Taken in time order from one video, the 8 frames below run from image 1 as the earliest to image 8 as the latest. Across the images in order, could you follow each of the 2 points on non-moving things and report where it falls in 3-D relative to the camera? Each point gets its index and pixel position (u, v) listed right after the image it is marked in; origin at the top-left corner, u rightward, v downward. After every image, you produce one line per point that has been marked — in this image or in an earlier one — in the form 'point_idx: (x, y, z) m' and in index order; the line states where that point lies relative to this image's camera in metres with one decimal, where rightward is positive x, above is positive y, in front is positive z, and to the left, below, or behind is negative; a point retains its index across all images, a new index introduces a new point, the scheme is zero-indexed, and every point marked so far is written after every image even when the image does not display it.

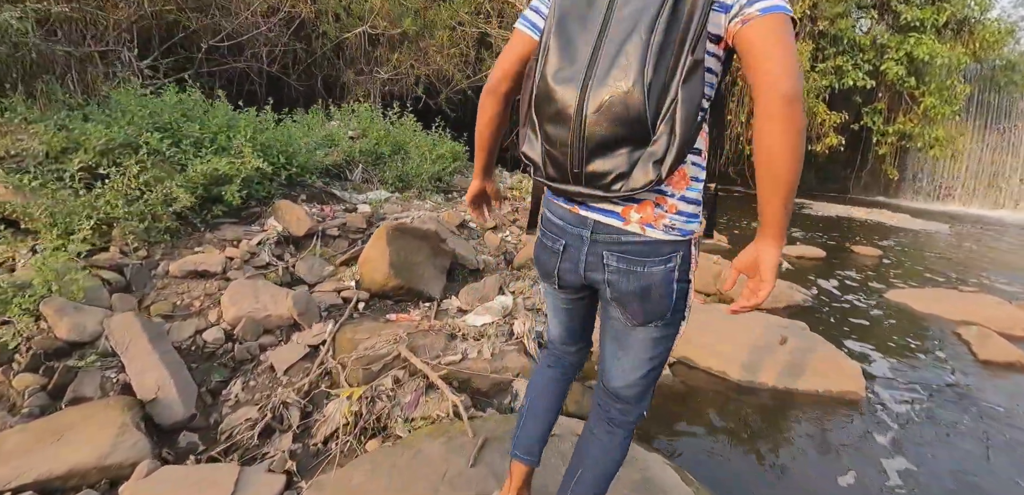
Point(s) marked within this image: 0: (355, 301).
0: (-1.3, -0.4, +3.7) m
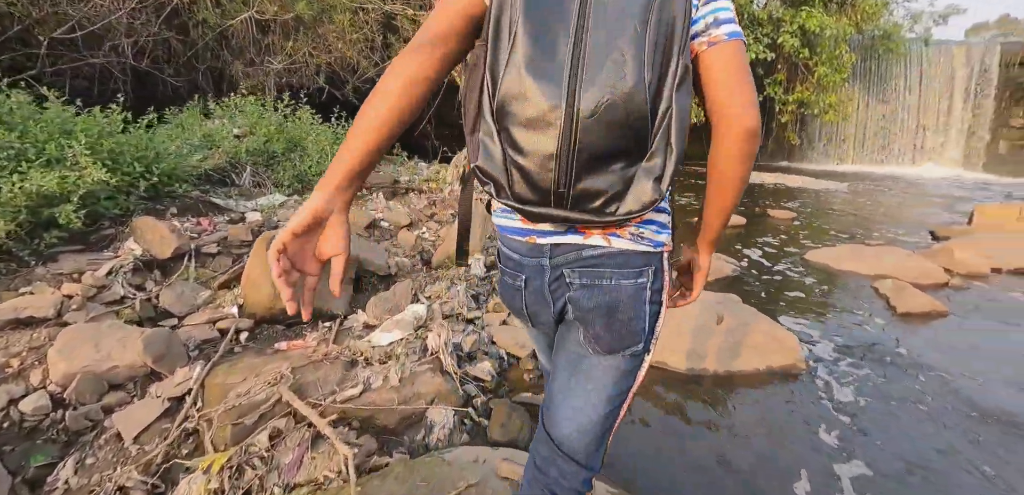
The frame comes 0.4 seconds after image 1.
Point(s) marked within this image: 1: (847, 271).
0: (-1.8, -0.6, +3.1) m
1: (+3.8, -0.2, +5.3) m
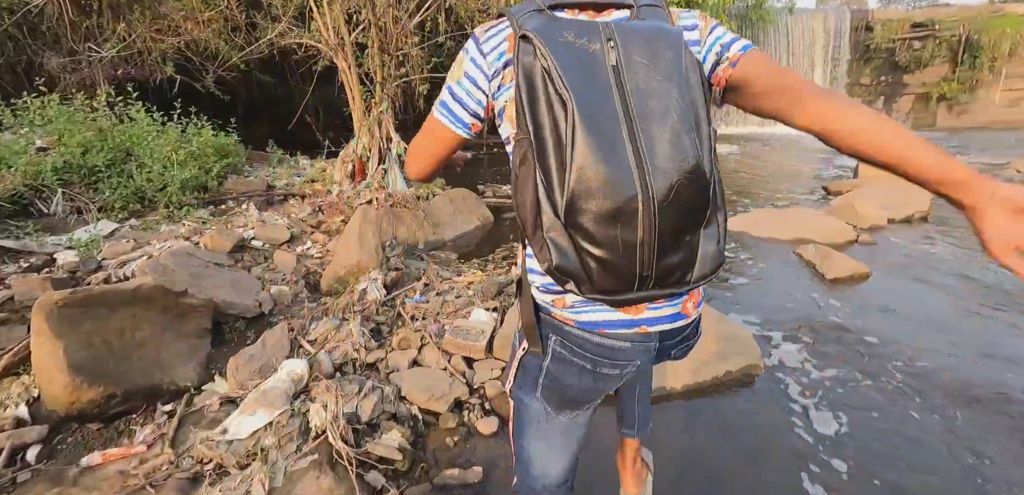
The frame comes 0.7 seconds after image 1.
0: (-2.3, -0.9, +2.1) m
1: (+2.9, +0.1, +5.3) m
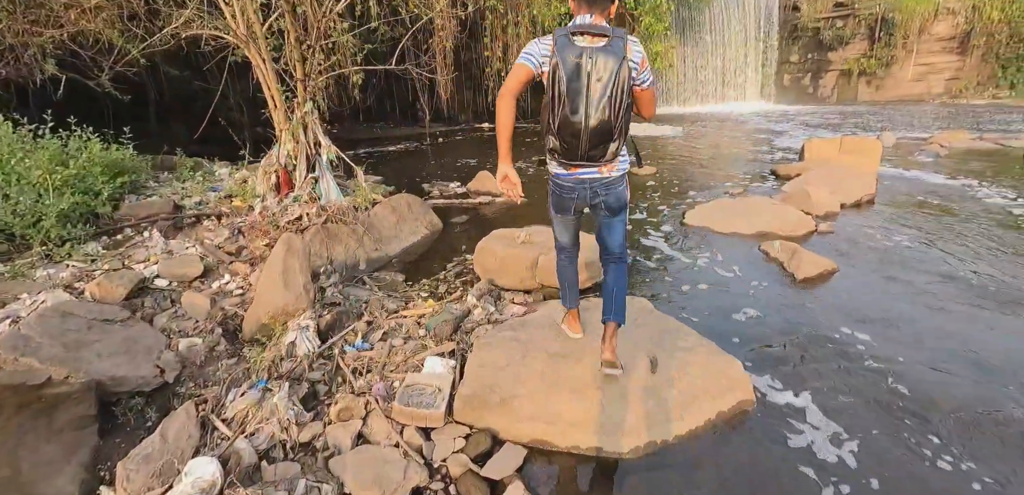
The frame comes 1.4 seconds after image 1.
0: (-2.3, -1.3, +1.5) m
1: (+2.3, +0.2, +5.1) m
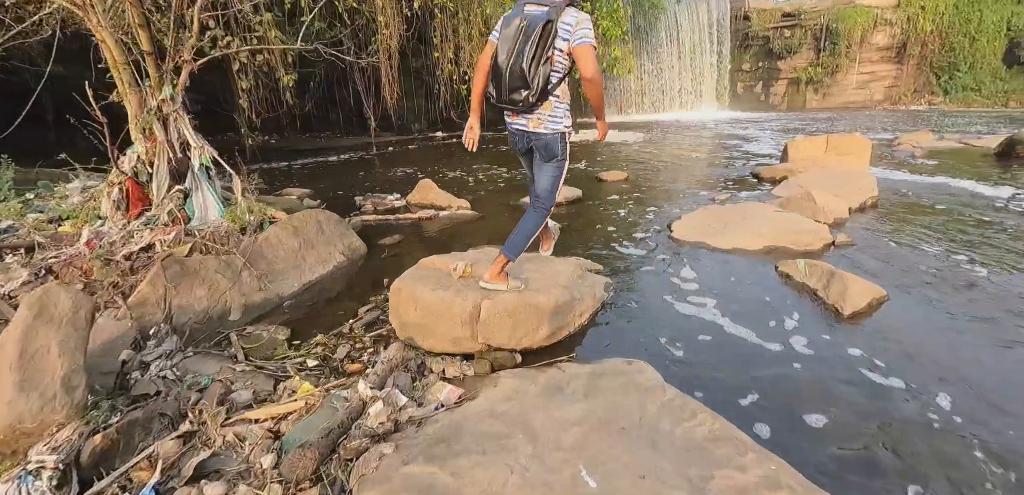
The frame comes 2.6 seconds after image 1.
0: (-2.5, -1.5, 0.0) m
1: (+1.9, 0.0, +4.1) m
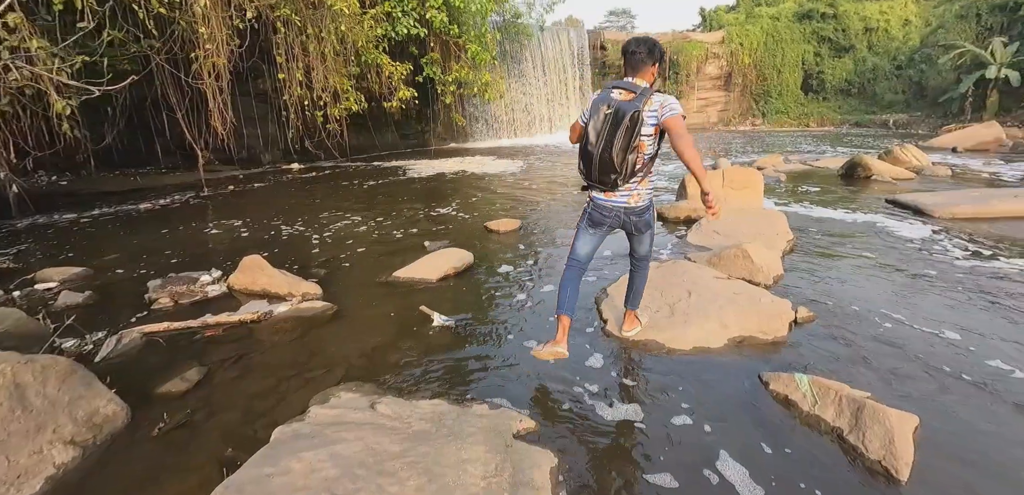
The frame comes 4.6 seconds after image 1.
0: (-1.9, -2.3, -2.0) m
1: (+1.1, -0.7, +3.0) m
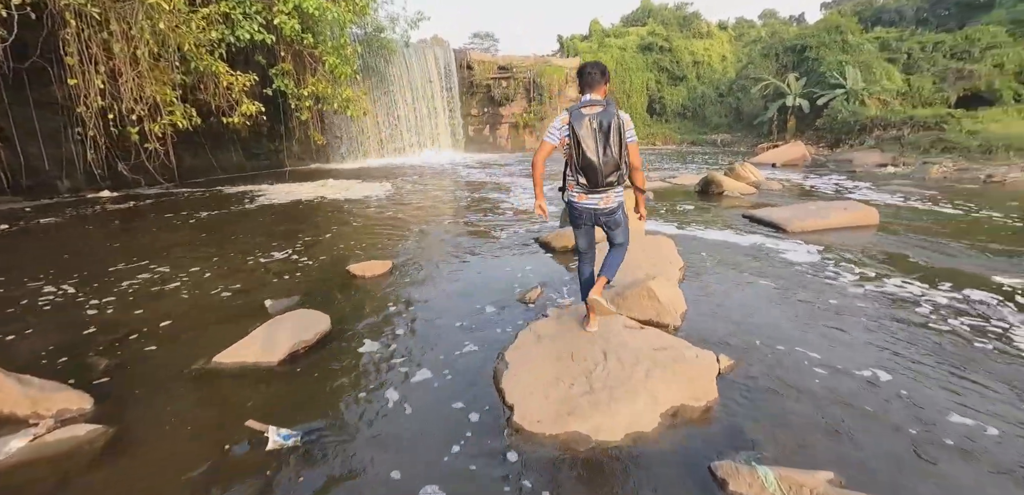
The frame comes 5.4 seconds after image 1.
0: (-1.0, -2.5, -3.3) m
1: (+0.5, -1.0, +2.4) m
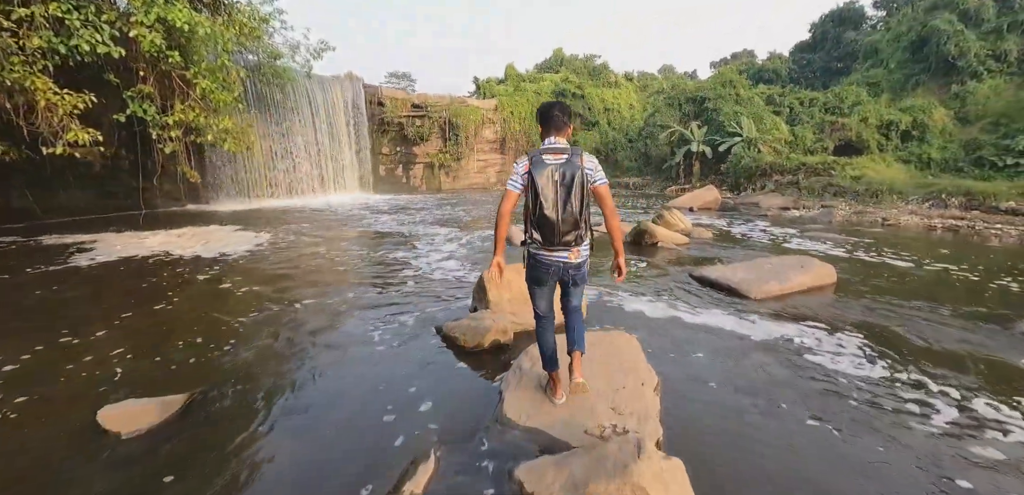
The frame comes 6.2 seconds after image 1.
0: (-0.3, -2.5, -5.4) m
1: (+0.2, -1.5, +0.6) m
